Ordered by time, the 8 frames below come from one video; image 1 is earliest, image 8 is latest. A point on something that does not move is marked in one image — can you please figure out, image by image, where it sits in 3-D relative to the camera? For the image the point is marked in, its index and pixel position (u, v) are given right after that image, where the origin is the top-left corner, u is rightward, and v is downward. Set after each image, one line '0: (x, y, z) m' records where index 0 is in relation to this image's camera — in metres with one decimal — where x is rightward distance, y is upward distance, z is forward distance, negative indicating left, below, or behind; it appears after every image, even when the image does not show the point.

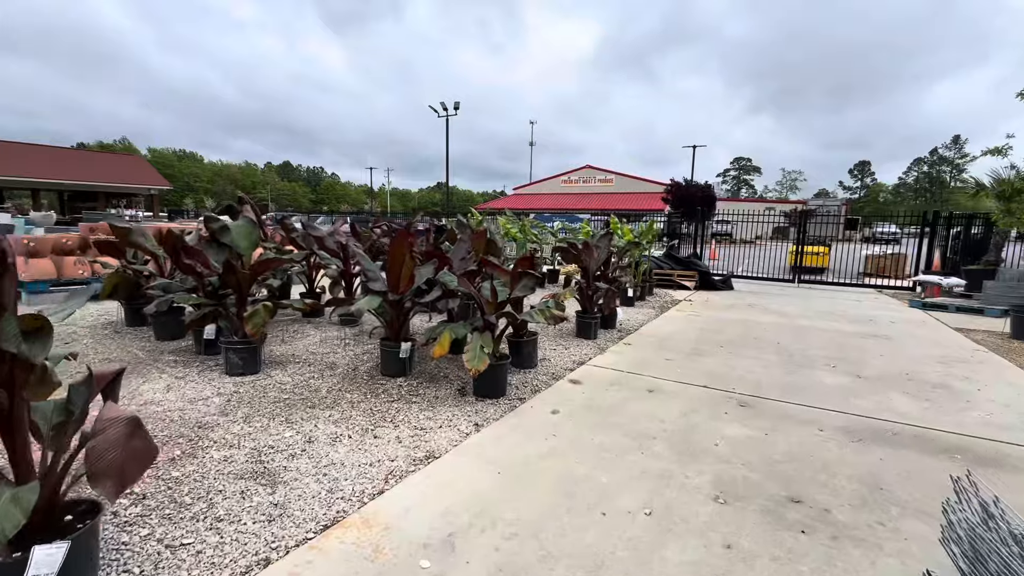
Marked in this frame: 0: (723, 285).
0: (+4.2, 0.0, +9.5) m
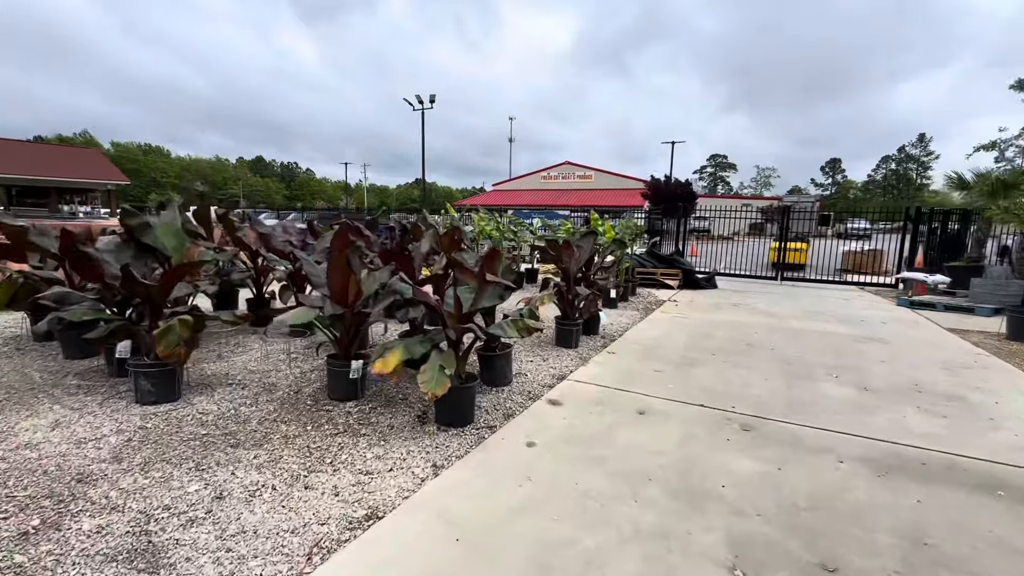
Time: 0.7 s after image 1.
0: (+3.8, +0.1, +9.1) m
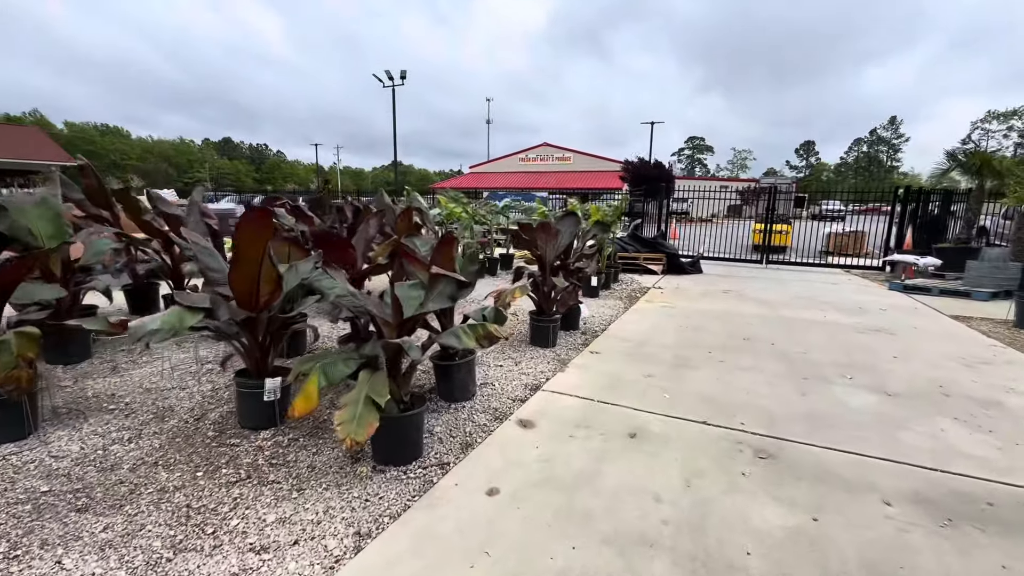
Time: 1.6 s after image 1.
0: (+3.3, +0.4, +8.6) m
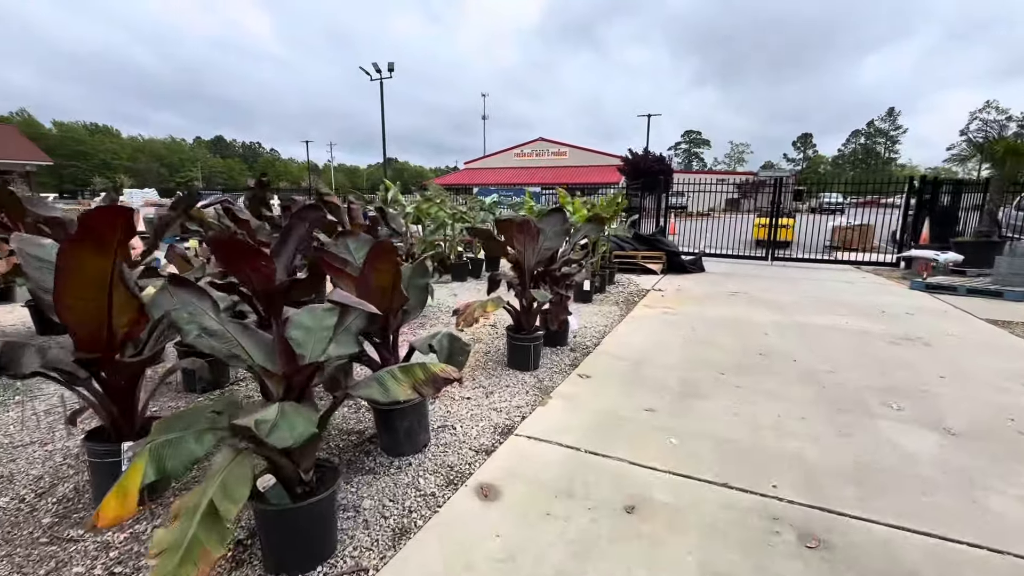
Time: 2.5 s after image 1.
0: (+3.1, +0.3, +8.0) m
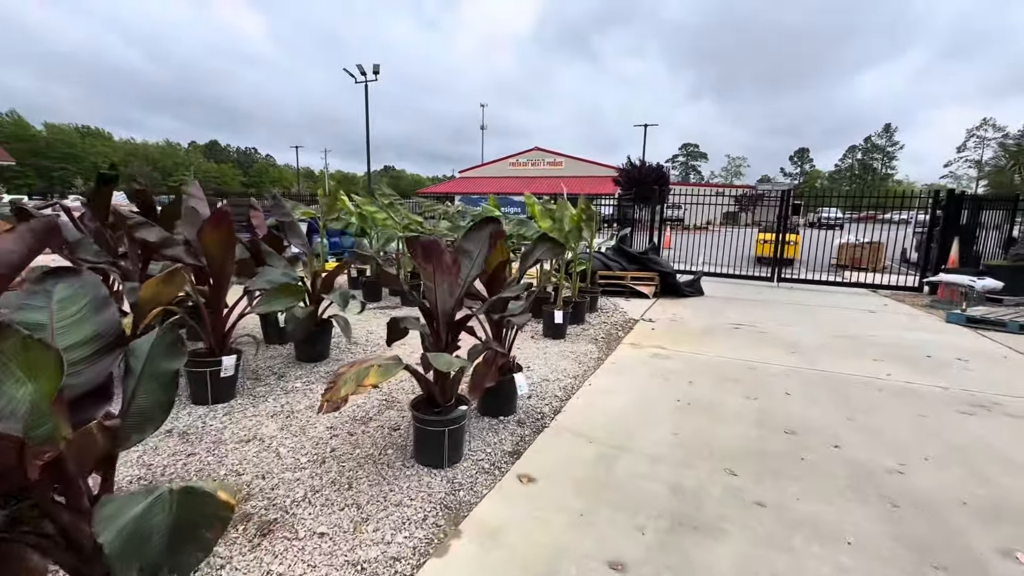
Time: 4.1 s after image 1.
0: (+2.6, 0.0, +6.9) m
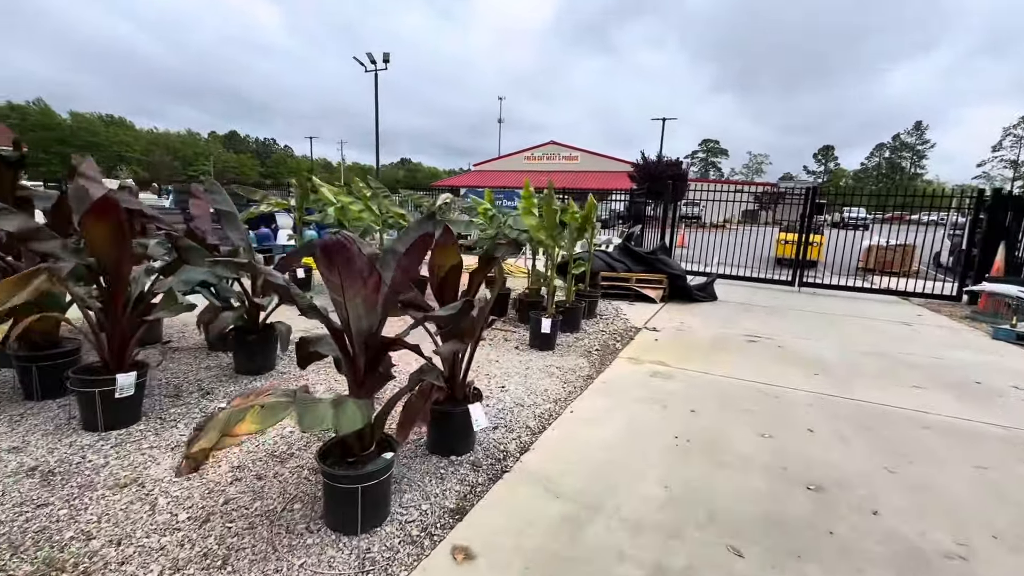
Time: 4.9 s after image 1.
0: (+2.6, -0.1, +6.3) m
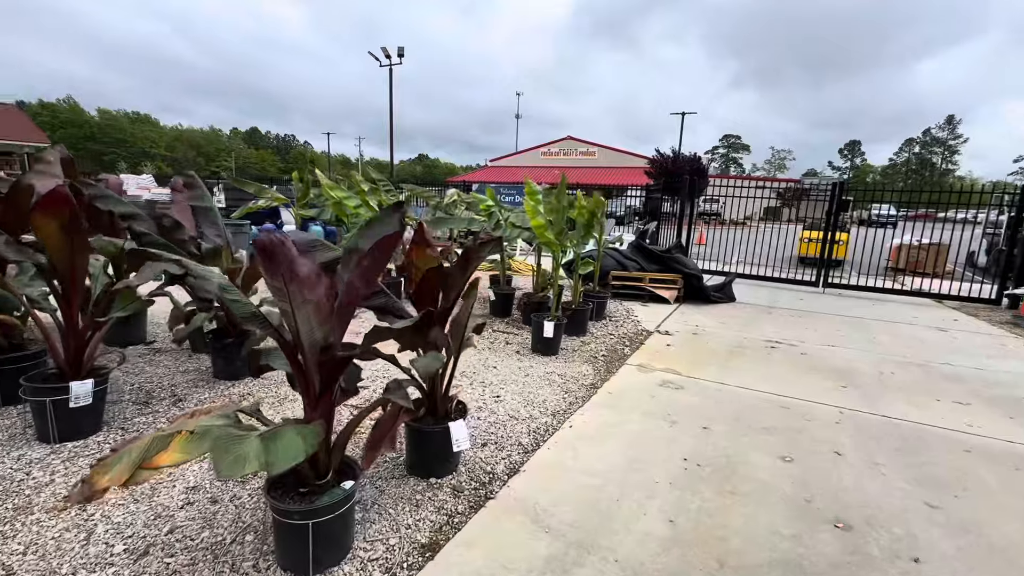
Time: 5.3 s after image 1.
0: (+2.7, -0.1, +6.0) m
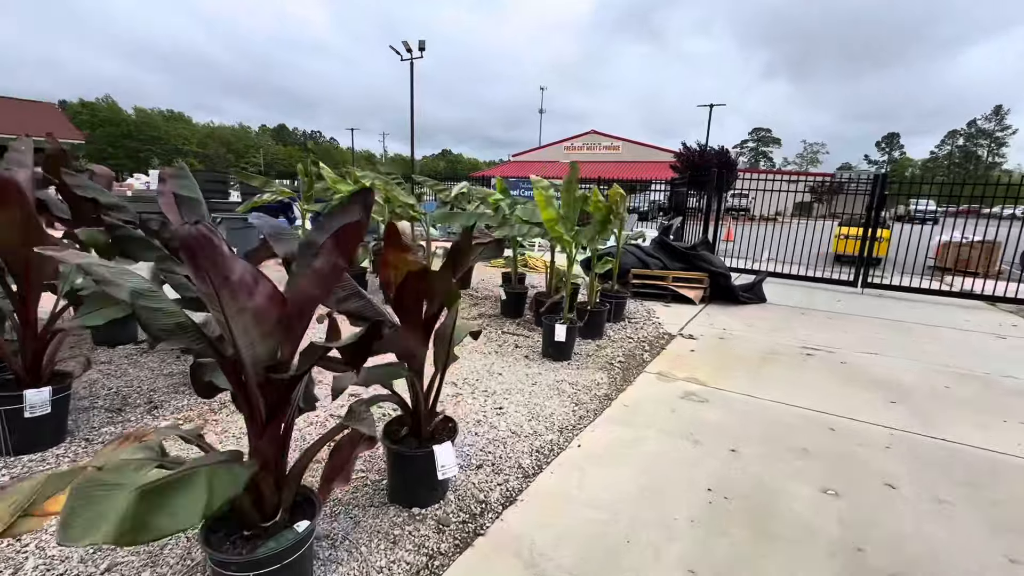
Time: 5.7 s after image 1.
0: (+2.8, -0.1, +5.6) m
